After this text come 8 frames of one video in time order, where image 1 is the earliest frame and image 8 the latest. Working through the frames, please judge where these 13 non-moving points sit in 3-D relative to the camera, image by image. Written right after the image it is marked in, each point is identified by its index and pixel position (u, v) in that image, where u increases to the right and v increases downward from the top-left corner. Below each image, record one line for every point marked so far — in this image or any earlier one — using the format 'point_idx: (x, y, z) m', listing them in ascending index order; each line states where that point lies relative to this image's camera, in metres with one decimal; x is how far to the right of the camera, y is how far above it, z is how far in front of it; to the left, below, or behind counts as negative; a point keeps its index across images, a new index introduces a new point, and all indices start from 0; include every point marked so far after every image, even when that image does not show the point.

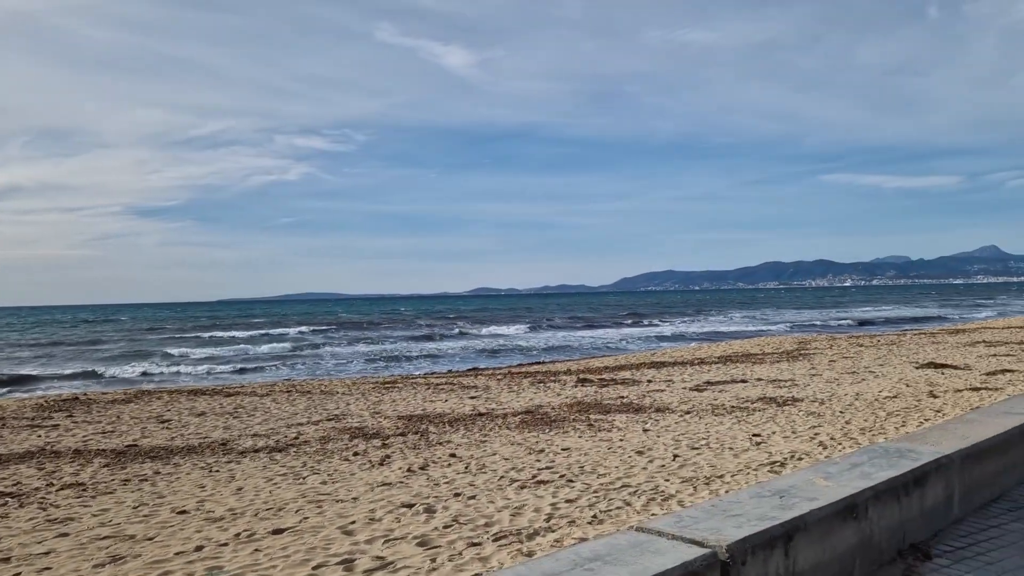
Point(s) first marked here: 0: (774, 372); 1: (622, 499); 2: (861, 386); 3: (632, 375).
0: (+5.0, -1.6, +16.0) m
1: (+0.8, -1.5, +6.0) m
2: (+5.4, -1.5, +12.8) m
3: (+2.3, -1.7, +16.4) m
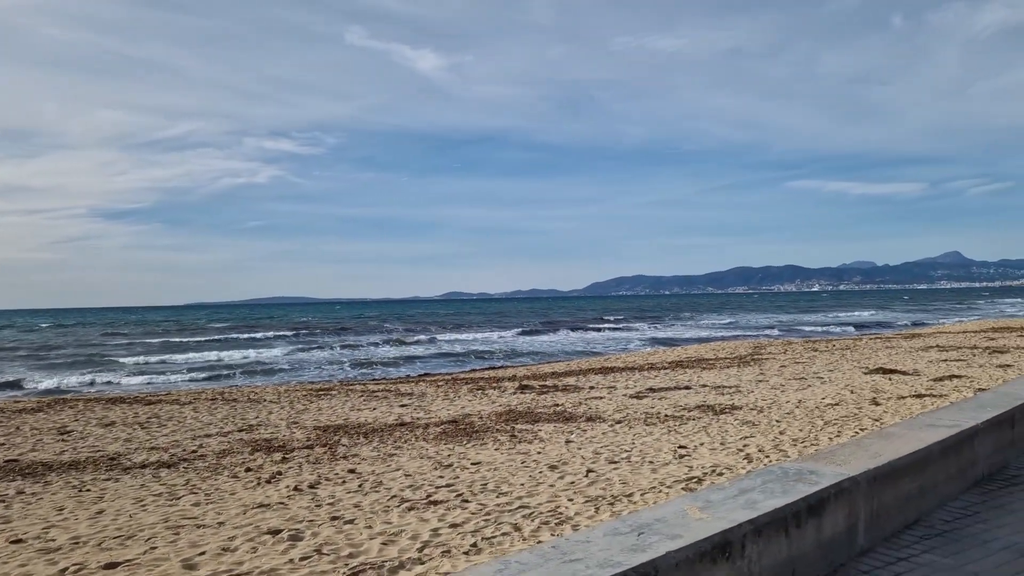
0: (+3.9, -1.7, +15.5) m
1: (0.0, -1.5, +5.4) m
2: (+4.4, -1.6, +12.3) m
3: (+1.2, -1.8, +15.8) m
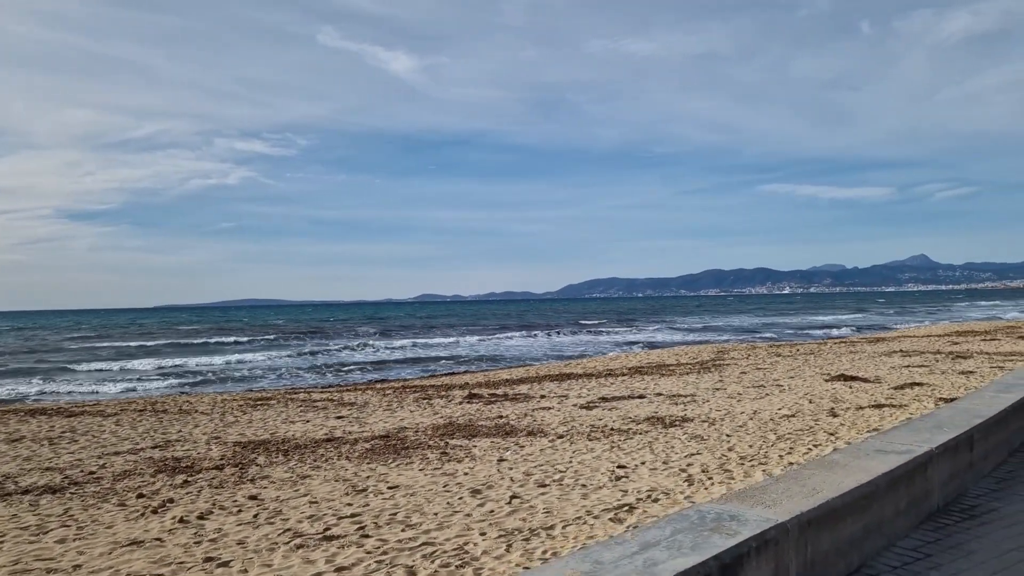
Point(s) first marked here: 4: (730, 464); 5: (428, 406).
0: (+3.0, -1.8, +15.0) m
1: (-0.6, -1.6, +4.7) m
2: (+3.5, -1.7, +11.8) m
3: (+0.3, -1.9, +15.2) m
4: (+1.9, -1.6, +7.4) m
5: (-1.4, -1.9, +13.2) m
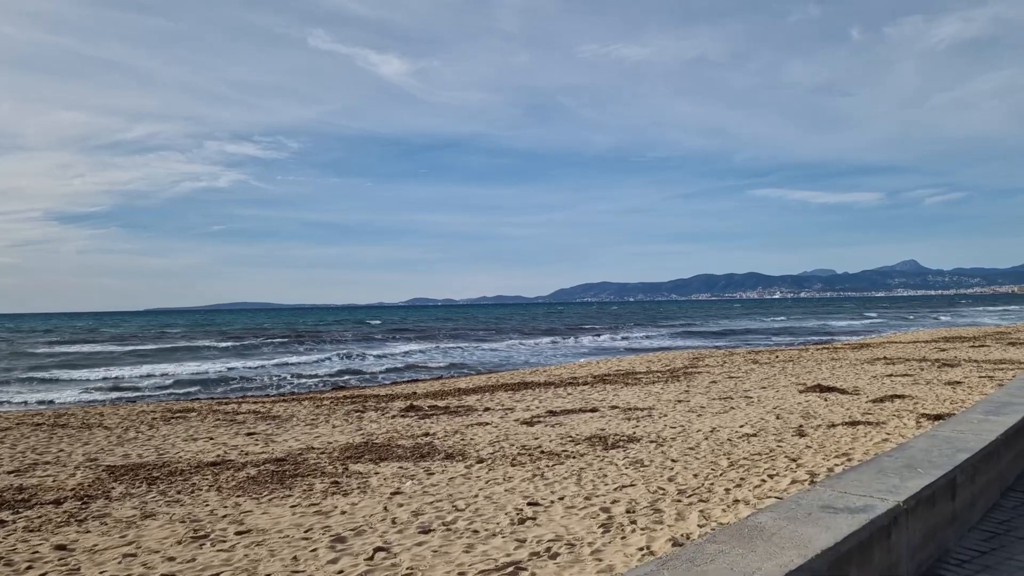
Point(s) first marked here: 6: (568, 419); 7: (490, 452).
0: (+2.1, -1.8, +13.7) m
1: (-1.4, -1.5, +3.4) m
2: (+2.7, -1.7, +10.5) m
3: (-0.6, -1.9, +13.8) m
4: (+1.1, -1.6, +6.1) m
5: (-2.3, -1.9, +11.8) m
6: (+0.7, -1.8, +11.1) m
7: (-0.2, -1.7, +8.5) m
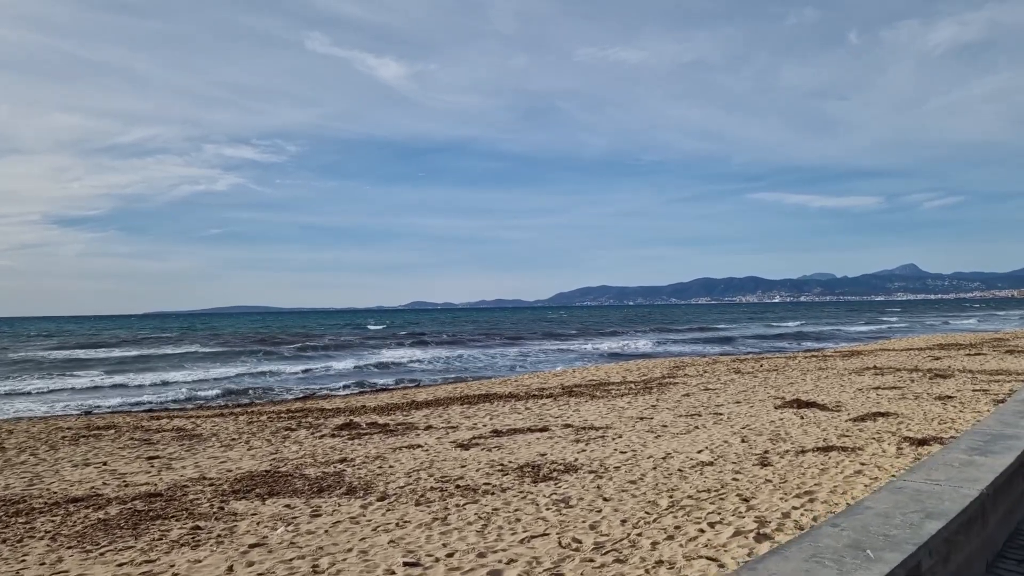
0: (+1.3, -1.9, +12.5) m
1: (-2.2, -1.6, +2.2) m
2: (+1.9, -1.7, +9.3) m
3: (-1.4, -2.0, +12.7) m
4: (+0.4, -1.6, +4.9) m
5: (-3.0, -2.0, +10.7) m
6: (0.0, -1.8, +9.9) m
7: (-1.0, -1.8, +7.4) m
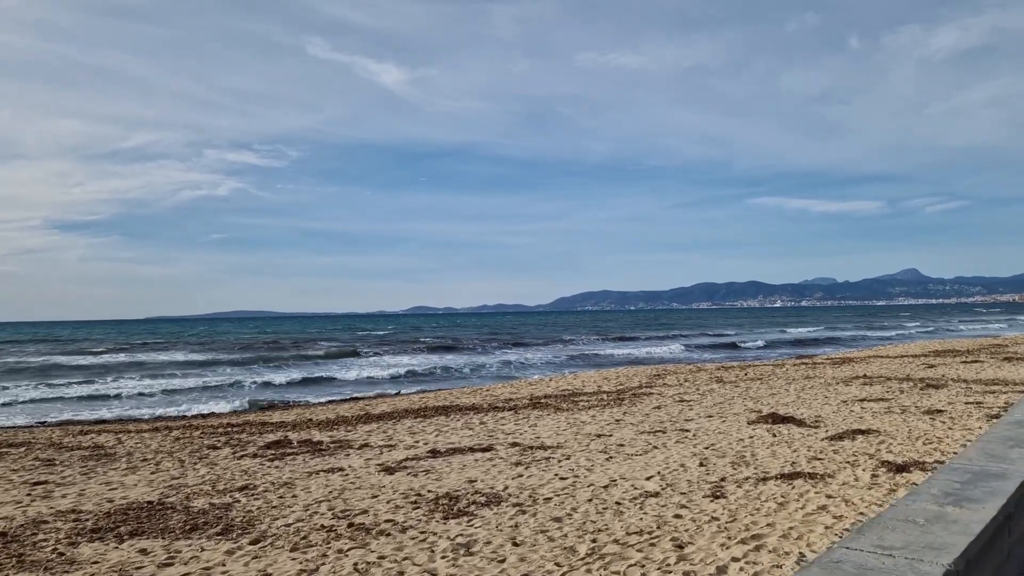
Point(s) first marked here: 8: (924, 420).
0: (+0.6, -1.9, +11.4) m
1: (-2.9, -1.6, +1.1) m
2: (+1.2, -1.8, +8.3) m
3: (-2.1, -2.0, +11.6) m
4: (-0.4, -1.6, +3.9) m
5: (-3.7, -2.0, +9.6) m
6: (-0.7, -1.9, +8.9) m
7: (-1.7, -1.8, +6.3) m
8: (+5.5, -1.8, +11.1) m
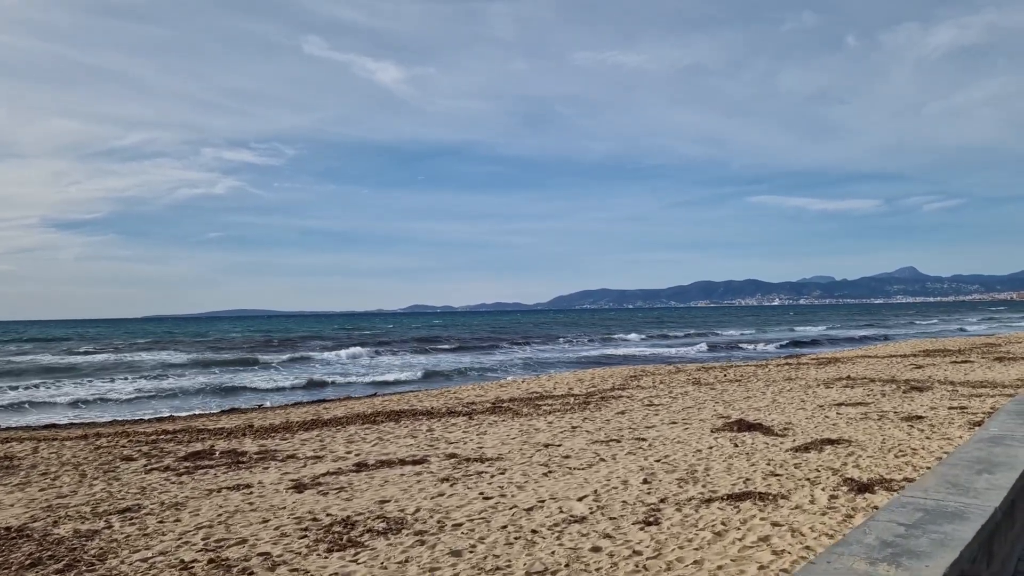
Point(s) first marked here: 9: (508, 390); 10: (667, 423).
0: (-0.1, -1.9, +10.6) m
1: (-3.5, -1.6, +0.3) m
2: (+0.5, -1.8, +7.4) m
3: (-2.8, -2.0, +10.7) m
4: (-1.0, -1.6, +3.0) m
5: (-4.4, -2.0, +8.8) m
6: (-1.4, -1.8, +8.0) m
7: (-2.4, -1.8, +5.5) m
8: (+4.8, -1.7, +10.3) m
9: (-0.1, -2.3, +18.4) m
10: (+2.2, -1.9, +11.6) m
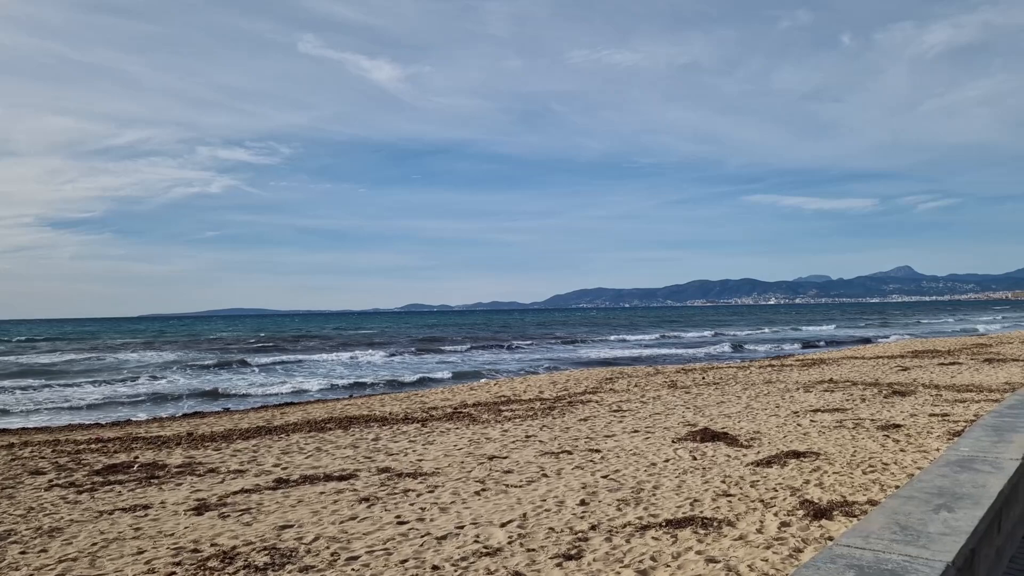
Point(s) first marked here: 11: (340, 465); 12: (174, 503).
0: (-0.7, -1.9, +9.8) m
1: (-4.1, -1.6, -0.5) m
2: (-0.1, -1.7, +6.7) m
3: (-3.4, -2.0, +10.0) m
4: (-1.6, -1.6, +2.2) m
5: (-5.0, -2.0, +8.0) m
6: (-2.0, -1.8, +7.3) m
7: (-3.0, -1.8, +4.7) m
8: (+4.2, -1.7, +9.5) m
9: (-0.7, -2.2, +17.7) m
10: (+1.6, -1.9, +10.9) m
11: (-1.8, -1.9, +9.0) m
12: (-2.9, -1.9, +7.4) m
